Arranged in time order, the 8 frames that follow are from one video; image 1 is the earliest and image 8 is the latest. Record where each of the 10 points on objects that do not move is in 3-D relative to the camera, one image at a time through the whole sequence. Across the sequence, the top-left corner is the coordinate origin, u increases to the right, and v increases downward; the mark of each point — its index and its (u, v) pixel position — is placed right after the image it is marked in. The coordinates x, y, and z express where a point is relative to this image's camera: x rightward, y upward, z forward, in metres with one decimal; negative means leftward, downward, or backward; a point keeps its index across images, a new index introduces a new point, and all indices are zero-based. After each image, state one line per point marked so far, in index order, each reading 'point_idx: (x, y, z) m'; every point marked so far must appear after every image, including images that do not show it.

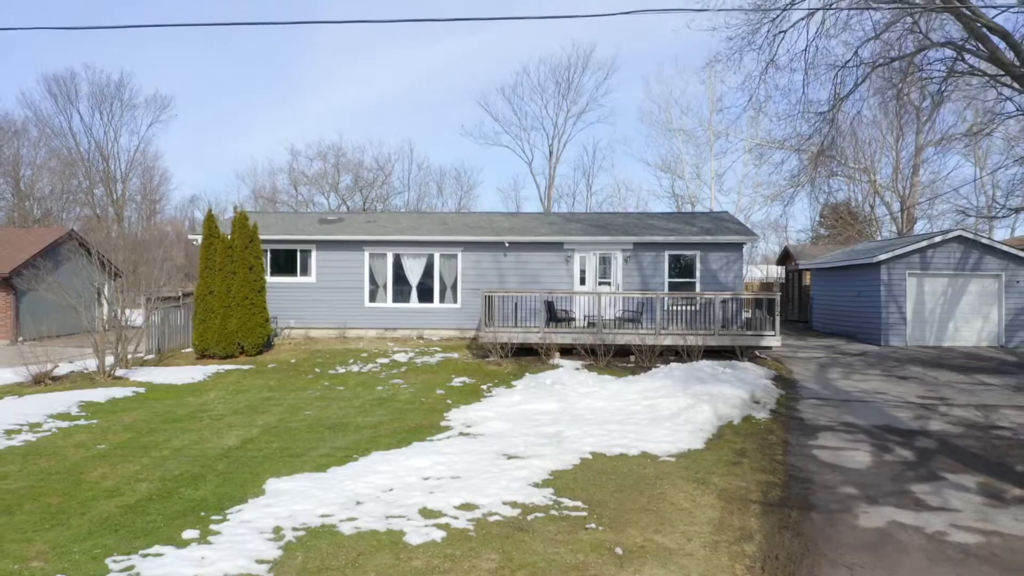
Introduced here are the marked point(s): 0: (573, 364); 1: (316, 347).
0: (+0.9, -1.2, +11.7) m
1: (-3.5, -1.1, +13.5) m
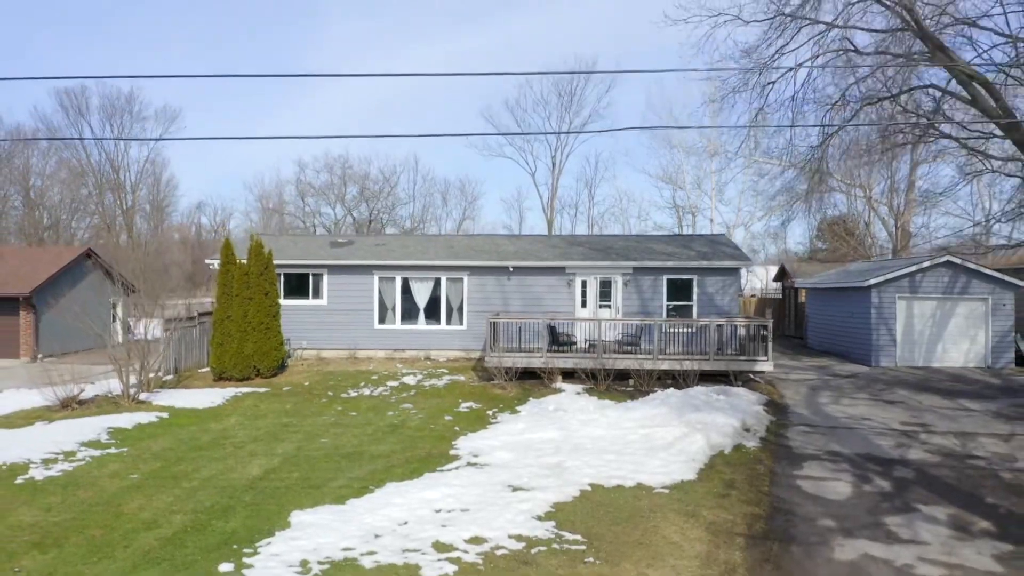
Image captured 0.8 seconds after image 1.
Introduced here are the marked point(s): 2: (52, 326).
0: (+1.0, -1.6, +12.2) m
1: (-3.4, -1.5, +14.1) m
2: (-11.3, -0.9, +18.6) m
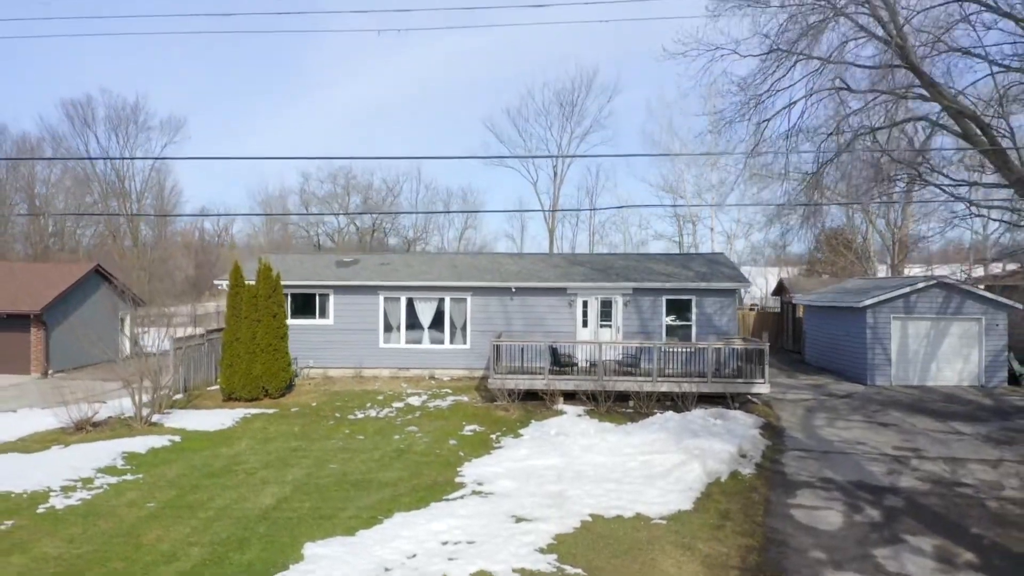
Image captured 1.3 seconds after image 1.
0: (+1.0, -2.0, +12.5) m
1: (-3.4, -1.9, +14.4) m
2: (-11.2, -1.3, +18.9) m
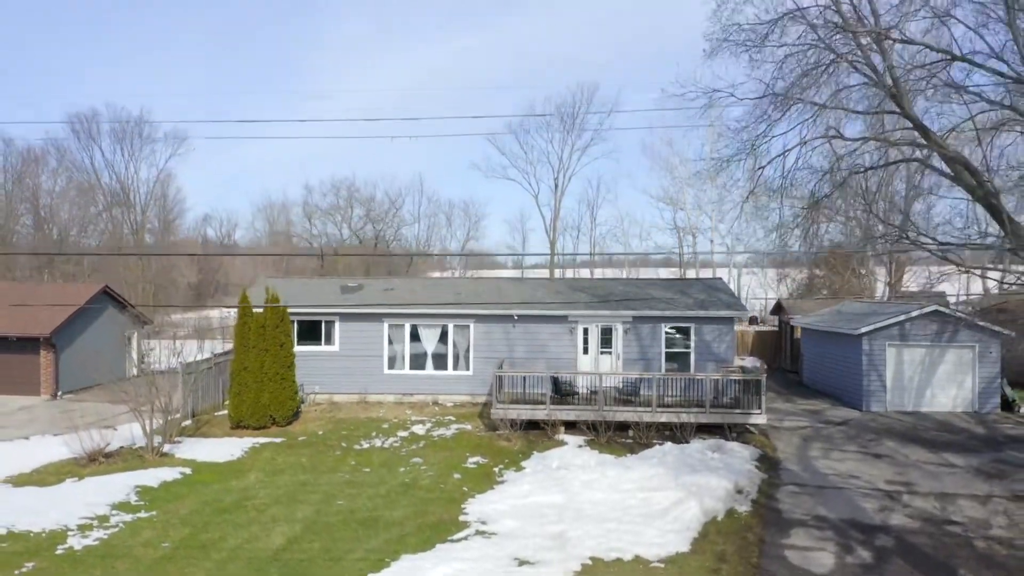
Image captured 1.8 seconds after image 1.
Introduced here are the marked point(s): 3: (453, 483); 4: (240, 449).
0: (+1.1, -2.6, +12.8) m
1: (-3.3, -2.5, +14.7) m
2: (-11.2, -1.9, +19.2) m
3: (-0.8, -2.8, +10.9) m
4: (-4.6, -2.7, +12.8) m
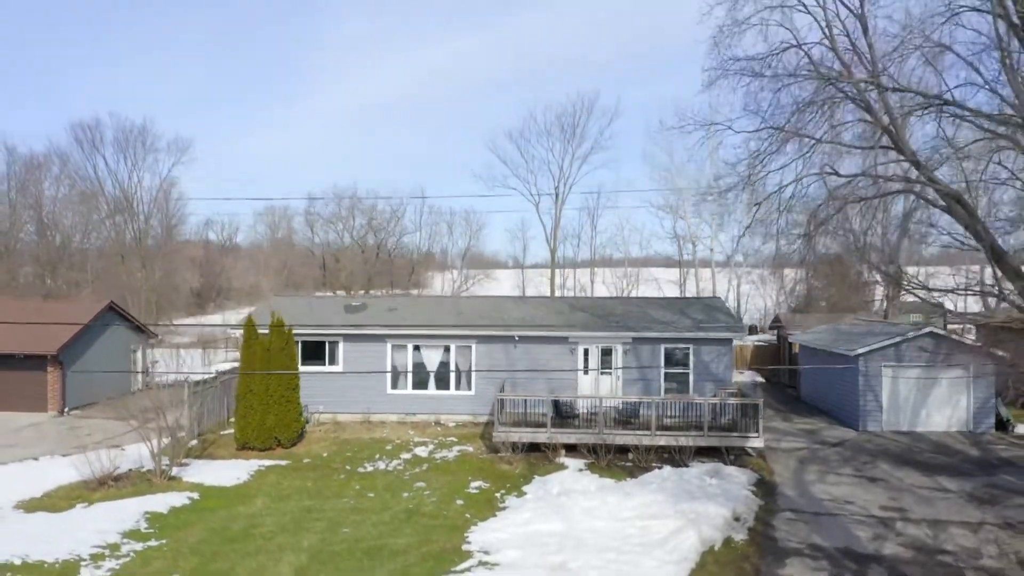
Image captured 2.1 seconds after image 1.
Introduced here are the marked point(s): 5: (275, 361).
0: (+1.1, -3.0, +13.0) m
1: (-3.3, -2.9, +14.9) m
2: (-11.1, -2.3, +19.5) m
3: (-0.8, -3.2, +11.1) m
4: (-4.6, -3.1, +13.1) m
5: (-4.4, -1.3, +14.3) m
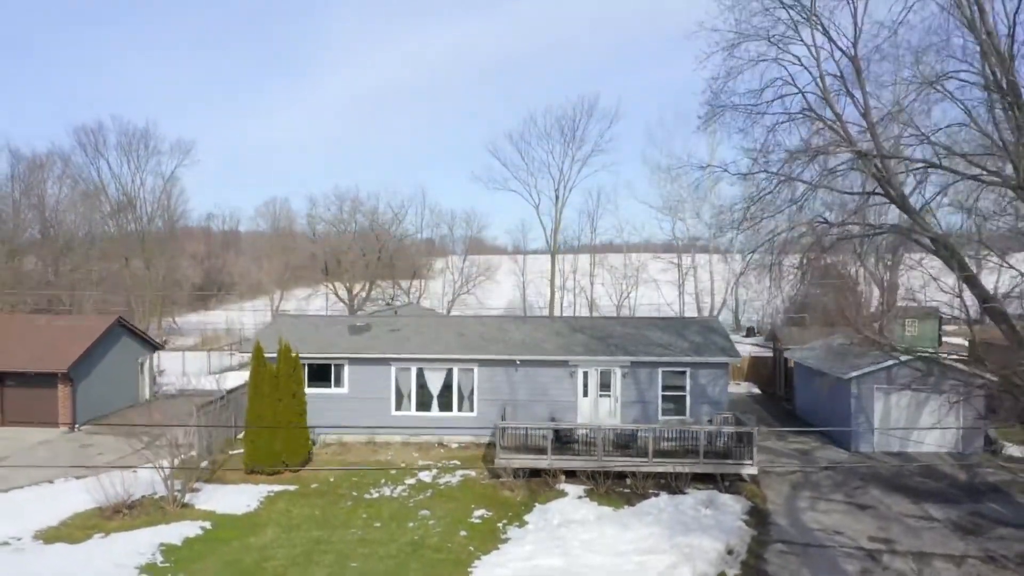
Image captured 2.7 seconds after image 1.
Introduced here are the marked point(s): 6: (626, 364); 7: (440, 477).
0: (+1.1, -3.5, +13.4) m
1: (-3.3, -3.4, +15.3) m
2: (-11.1, -2.8, +19.9) m
3: (-0.8, -3.8, +11.5) m
4: (-4.5, -3.7, +13.5) m
5: (-4.4, -1.9, +14.6) m
6: (+2.4, -1.6, +15.7) m
7: (-1.3, -3.5, +14.2) m
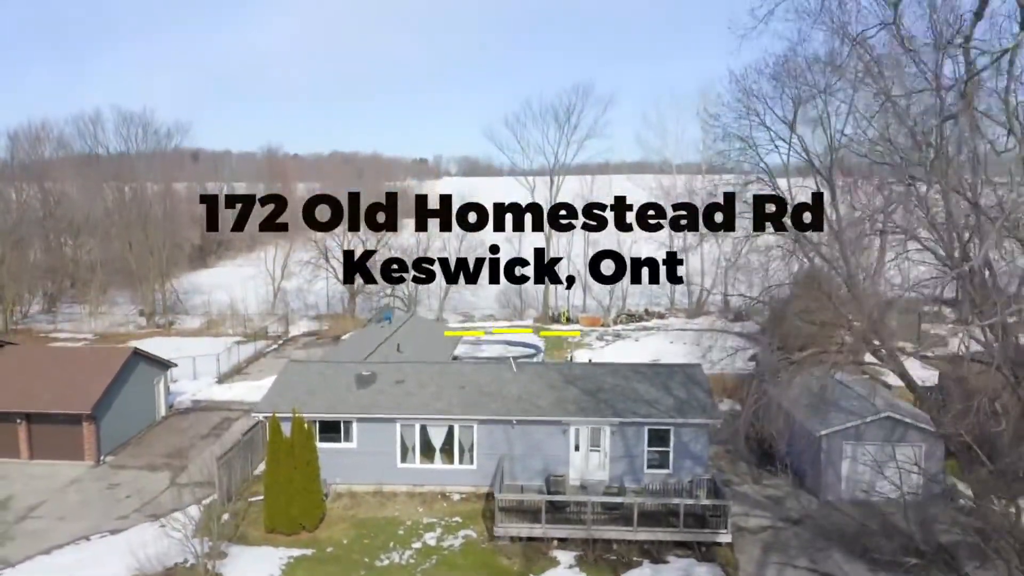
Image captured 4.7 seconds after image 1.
0: (+1.1, -5.2, +14.8) m
1: (-3.3, -4.9, +16.7) m
2: (-11.2, -3.9, +21.1) m
3: (-0.8, -5.7, +13.0) m
4: (-4.6, -5.4, +14.9) m
5: (-4.5, -3.5, +15.9) m
6: (+2.3, -3.0, +16.9) m
7: (-1.4, -5.1, +15.6) m
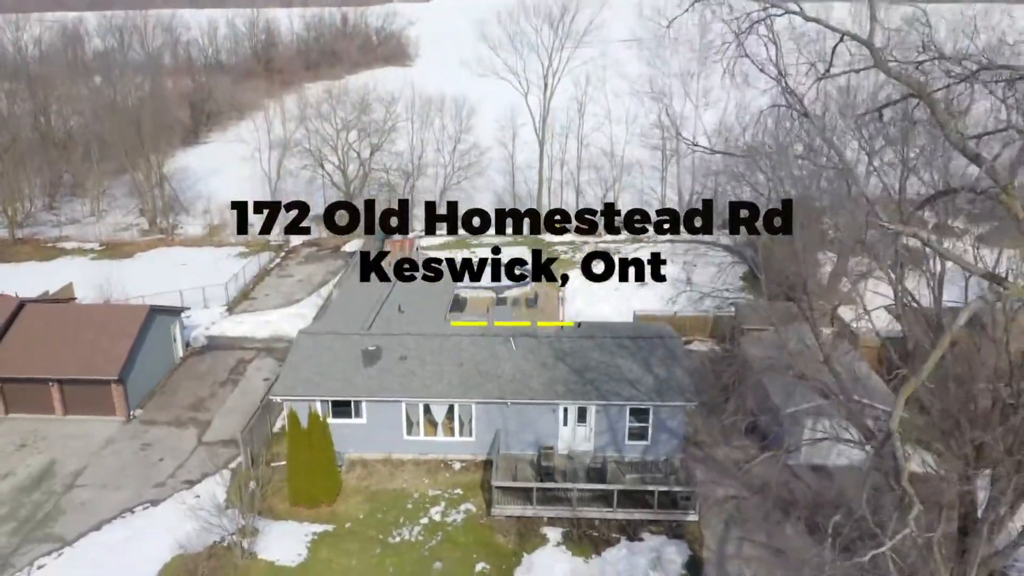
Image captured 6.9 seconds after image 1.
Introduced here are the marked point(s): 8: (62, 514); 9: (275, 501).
0: (+1.0, -5.5, +17.0) m
1: (-3.4, -4.8, +18.8) m
2: (-11.3, -2.9, +22.8) m
3: (-0.9, -6.4, +15.3) m
4: (-4.7, -5.7, +17.1) m
5: (-4.6, -3.6, +17.6) m
6: (+2.2, -2.8, +18.6) m
7: (-1.5, -5.2, +17.8) m
8: (-10.8, -5.4, +18.3) m
9: (-5.8, -5.2, +18.6) m
